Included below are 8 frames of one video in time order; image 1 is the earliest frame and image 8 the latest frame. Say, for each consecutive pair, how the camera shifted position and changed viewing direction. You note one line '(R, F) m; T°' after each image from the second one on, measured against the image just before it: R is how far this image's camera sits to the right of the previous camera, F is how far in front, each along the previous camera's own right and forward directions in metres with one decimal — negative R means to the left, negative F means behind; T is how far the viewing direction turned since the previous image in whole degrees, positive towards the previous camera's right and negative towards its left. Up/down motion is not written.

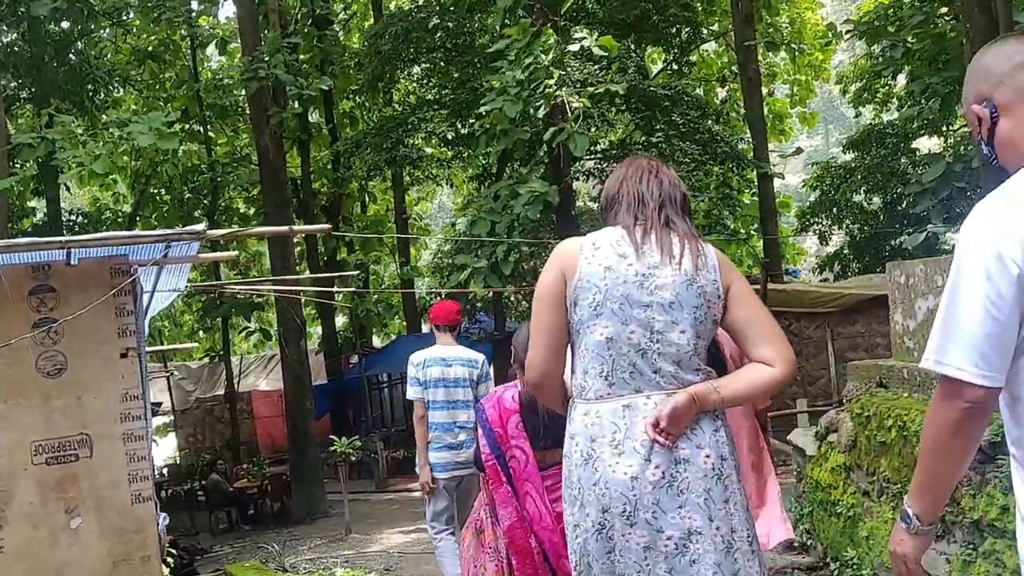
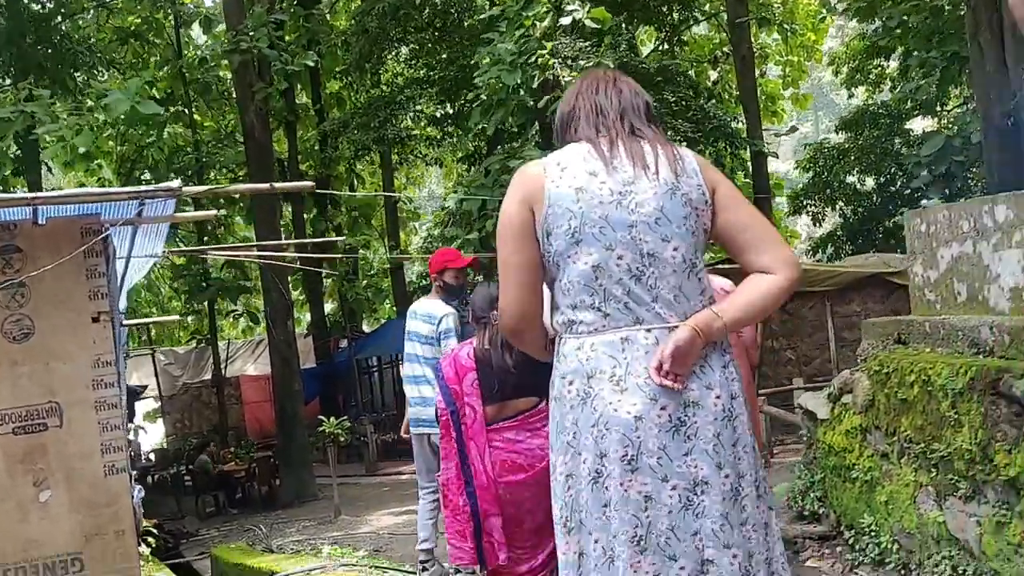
(0.0, +0.2) m; +1°
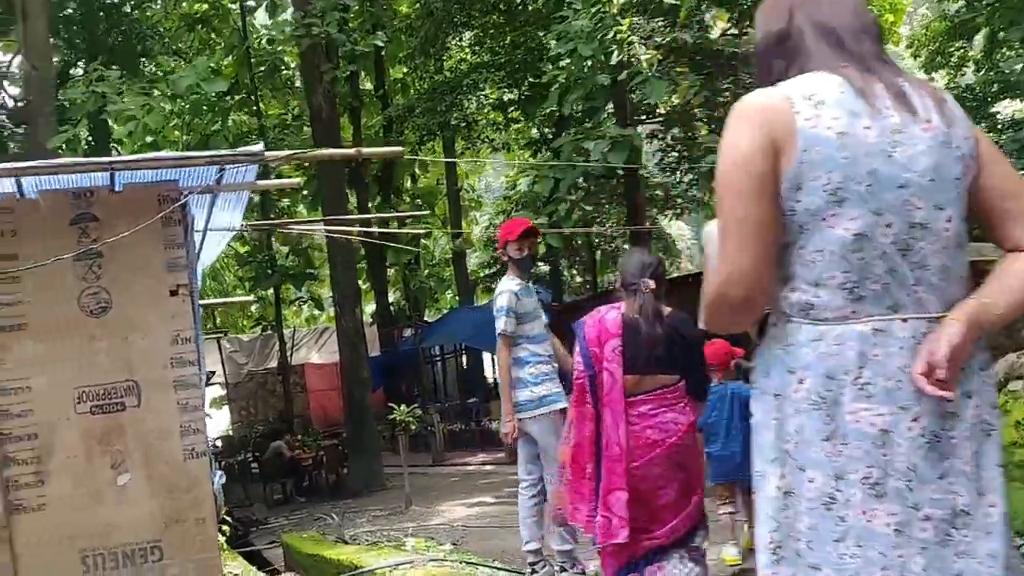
(-0.2, +0.3) m; -3°
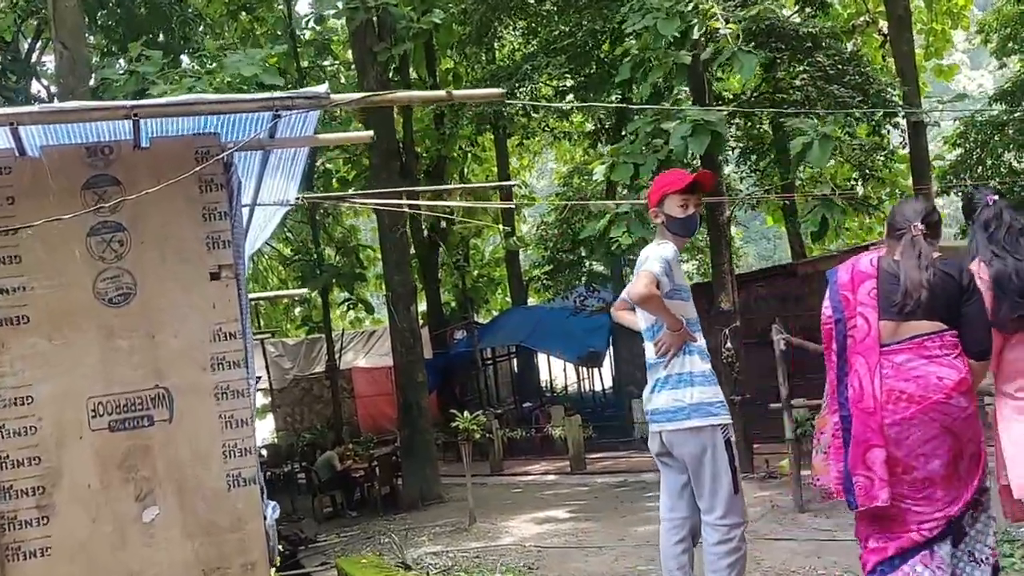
(-0.3, +0.9) m; -2°
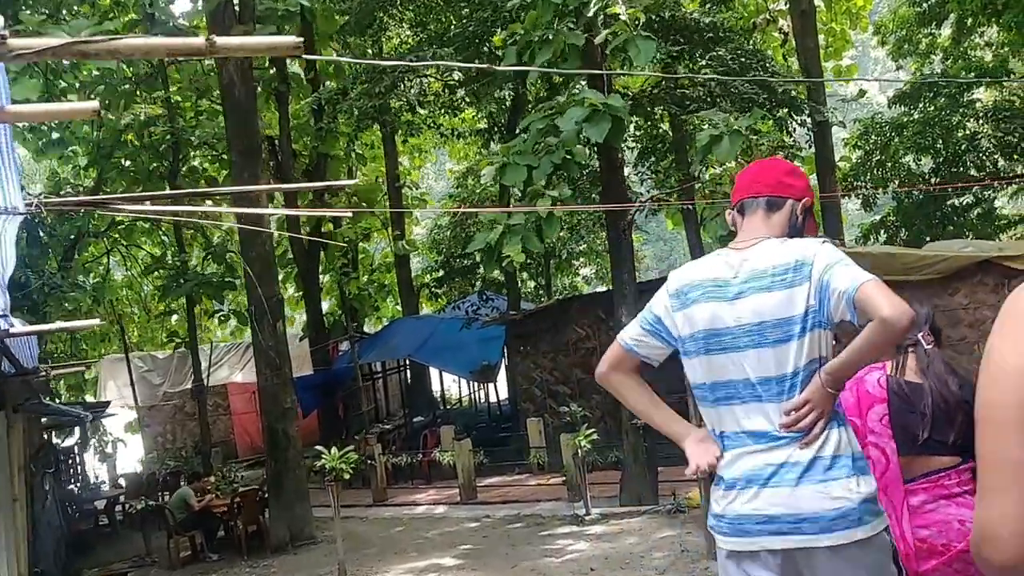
(+0.2, +1.1) m; +5°
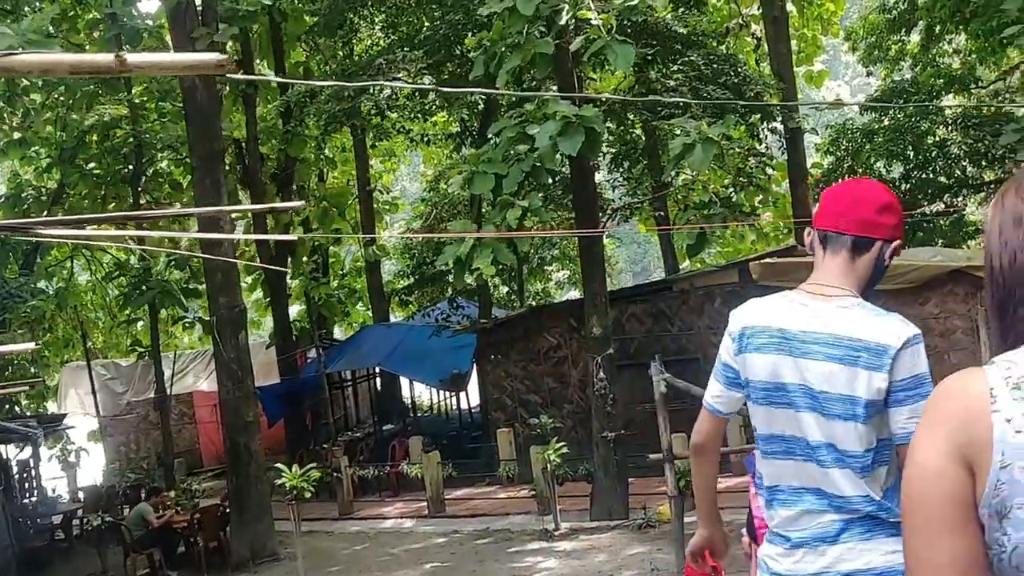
(0.0, +0.2) m; +1°
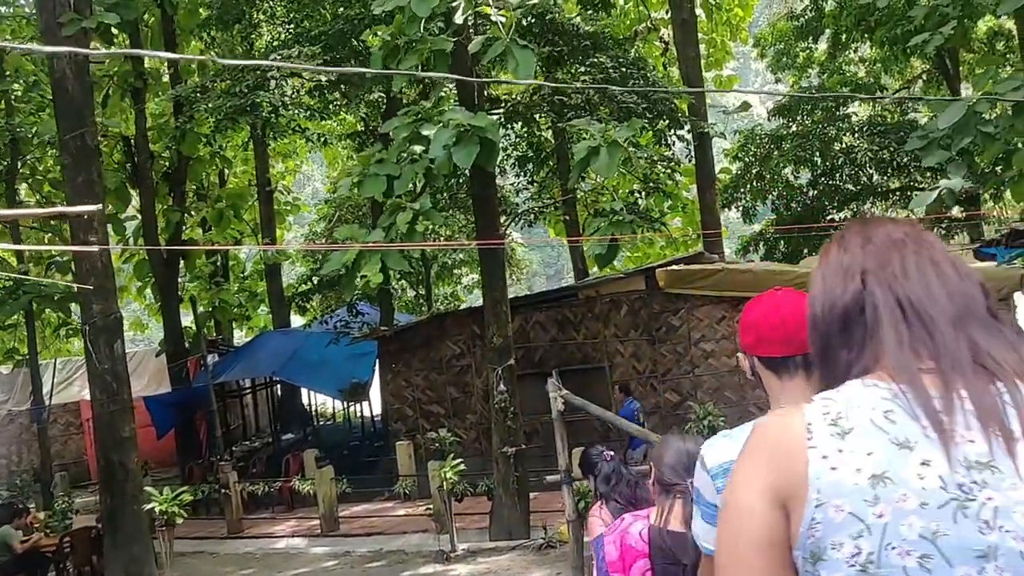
(+0.2, +0.4) m; +5°
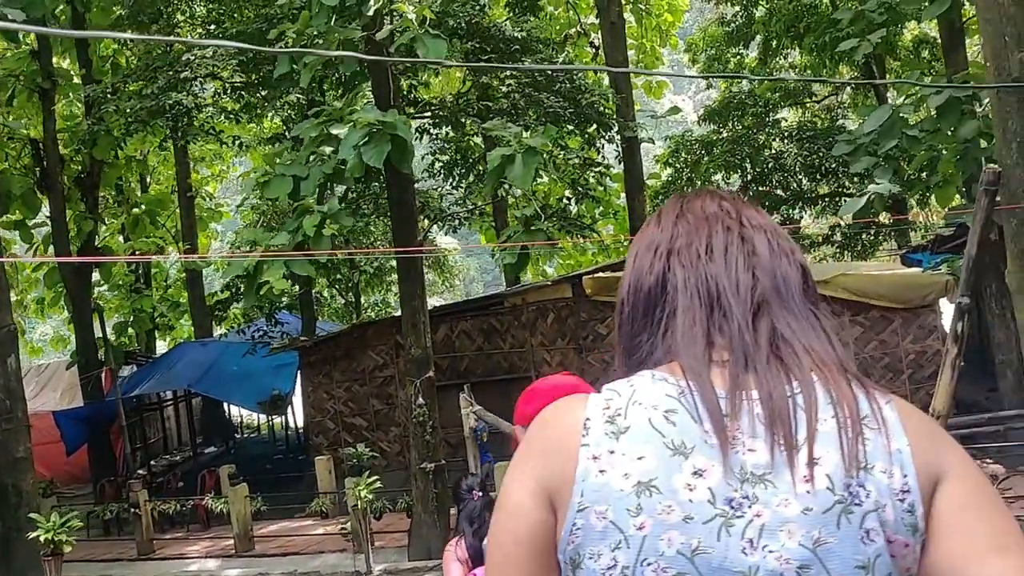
(+0.2, +0.3) m; +3°
